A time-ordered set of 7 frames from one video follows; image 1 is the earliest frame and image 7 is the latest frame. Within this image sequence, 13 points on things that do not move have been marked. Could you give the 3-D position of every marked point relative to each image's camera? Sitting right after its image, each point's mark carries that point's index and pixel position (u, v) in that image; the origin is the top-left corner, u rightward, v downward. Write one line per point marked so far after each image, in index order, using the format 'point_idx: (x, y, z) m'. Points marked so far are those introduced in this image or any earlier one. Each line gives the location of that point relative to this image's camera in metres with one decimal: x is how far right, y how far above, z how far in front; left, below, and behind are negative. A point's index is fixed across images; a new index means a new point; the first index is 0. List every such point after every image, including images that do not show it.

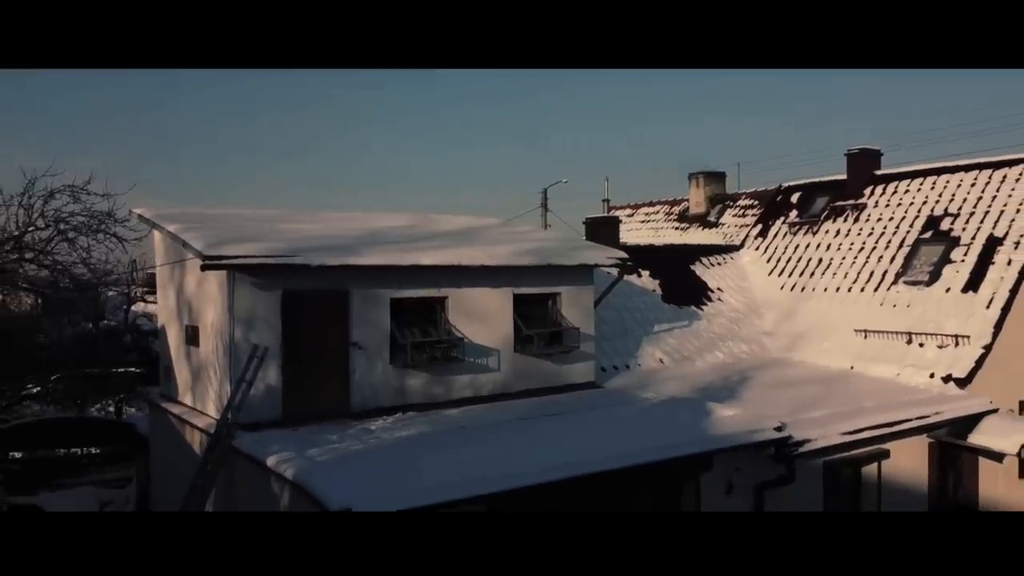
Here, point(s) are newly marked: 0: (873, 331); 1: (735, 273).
0: (+4.8, -0.6, +10.4) m
1: (+3.7, +0.3, +12.8) m
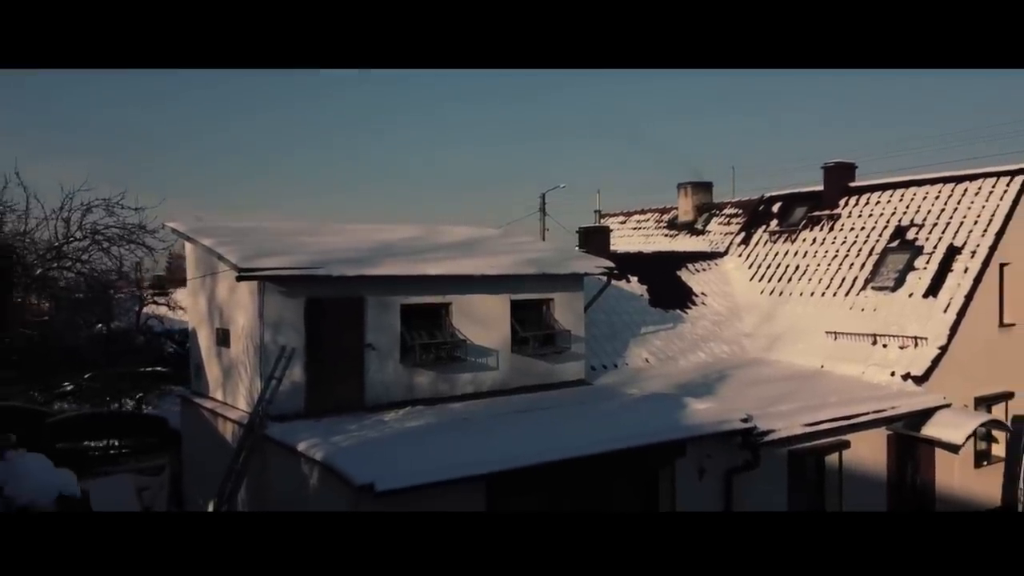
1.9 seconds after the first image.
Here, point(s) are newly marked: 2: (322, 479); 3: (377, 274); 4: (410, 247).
0: (+4.8, -0.6, +11.3) m
1: (+3.6, +0.2, +13.7) m
2: (-1.5, -1.6, +6.4) m
3: (-1.4, +0.1, +7.8) m
4: (-1.2, +0.5, +9.1) m
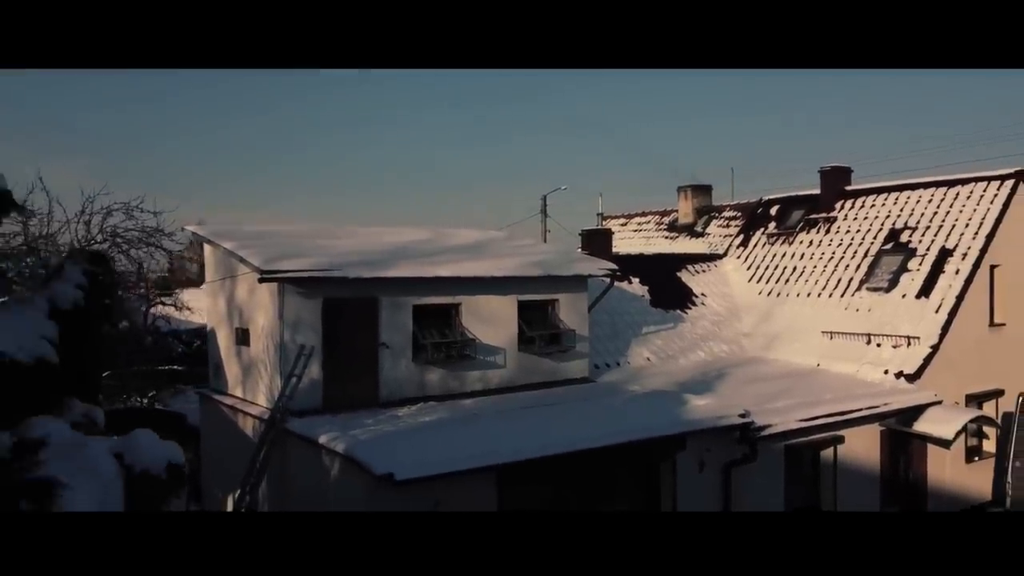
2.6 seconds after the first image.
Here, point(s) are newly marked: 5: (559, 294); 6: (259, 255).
0: (+4.8, -0.7, +11.7) m
1: (+3.7, +0.2, +14.1) m
2: (-1.5, -1.6, +6.8) m
3: (-1.3, +0.1, +8.2) m
4: (-1.1, +0.5, +9.5) m
5: (+0.6, -0.1, +9.8) m
6: (-2.6, +0.3, +8.0) m
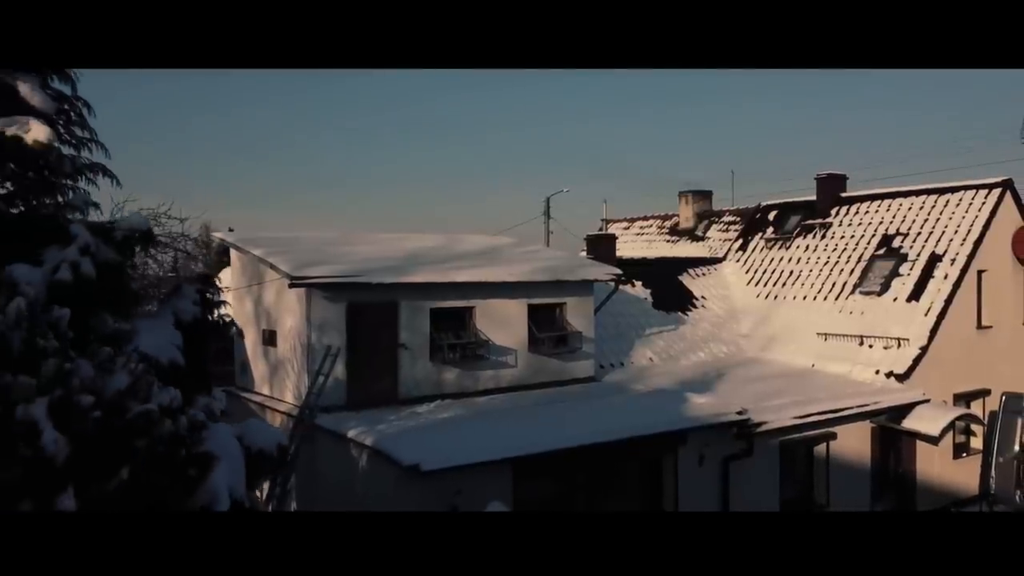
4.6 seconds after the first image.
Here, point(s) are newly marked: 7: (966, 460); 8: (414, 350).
0: (+5.0, -0.7, +12.2) m
1: (+3.8, +0.1, +14.6) m
2: (-1.3, -1.6, +7.3) m
3: (-1.1, +0.1, +8.7) m
4: (-1.0, +0.4, +10.0) m
5: (+0.7, -0.1, +10.3) m
6: (-2.5, +0.3, +8.6) m
7: (+6.4, -2.4, +11.0) m
8: (-1.1, -0.7, +8.9) m
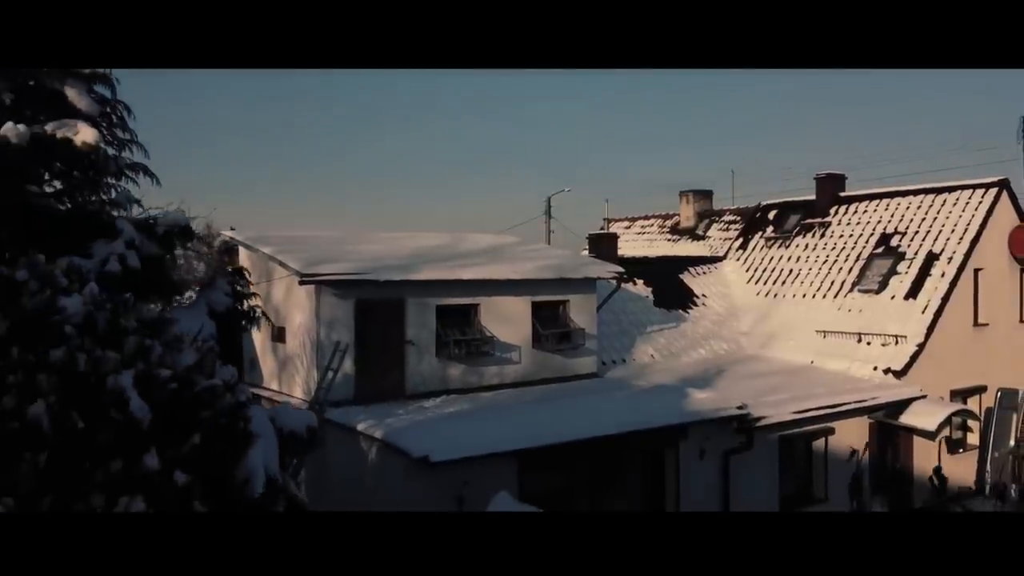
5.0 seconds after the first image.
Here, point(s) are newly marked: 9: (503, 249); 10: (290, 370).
0: (+5.0, -0.7, +12.4) m
1: (+3.9, +0.1, +14.8) m
2: (-1.3, -1.6, +7.5) m
3: (-1.1, +0.1, +8.9) m
4: (-0.9, +0.4, +10.2) m
5: (+0.8, -0.1, +10.5) m
6: (-2.4, +0.3, +8.8) m
7: (+6.4, -2.4, +11.2) m
8: (-1.1, -0.7, +9.1) m
9: (-0.1, +0.6, +11.2) m
10: (-2.6, -1.0, +9.2) m
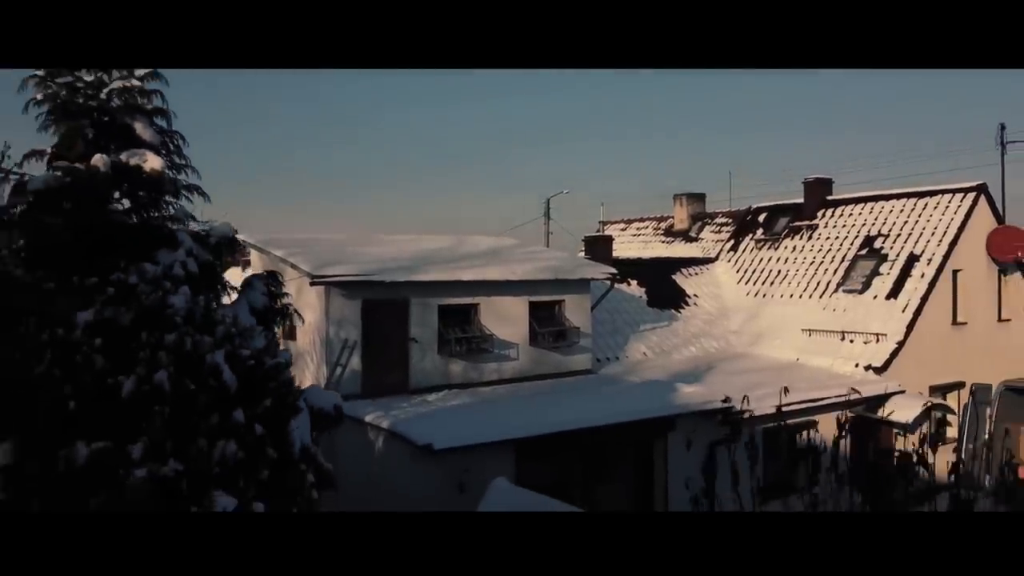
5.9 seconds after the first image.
0: (+5.0, -0.7, +12.9) m
1: (+3.9, +0.1, +15.3) m
2: (-1.3, -1.6, +8.1) m
3: (-1.1, +0.1, +9.5) m
4: (-0.9, +0.4, +10.7) m
5: (+0.8, -0.1, +11.0) m
6: (-2.4, +0.3, +9.3) m
7: (+6.4, -2.4, +11.7) m
8: (-1.1, -0.7, +9.6) m
9: (-0.2, +0.6, +11.8) m
10: (-2.6, -1.0, +9.7) m
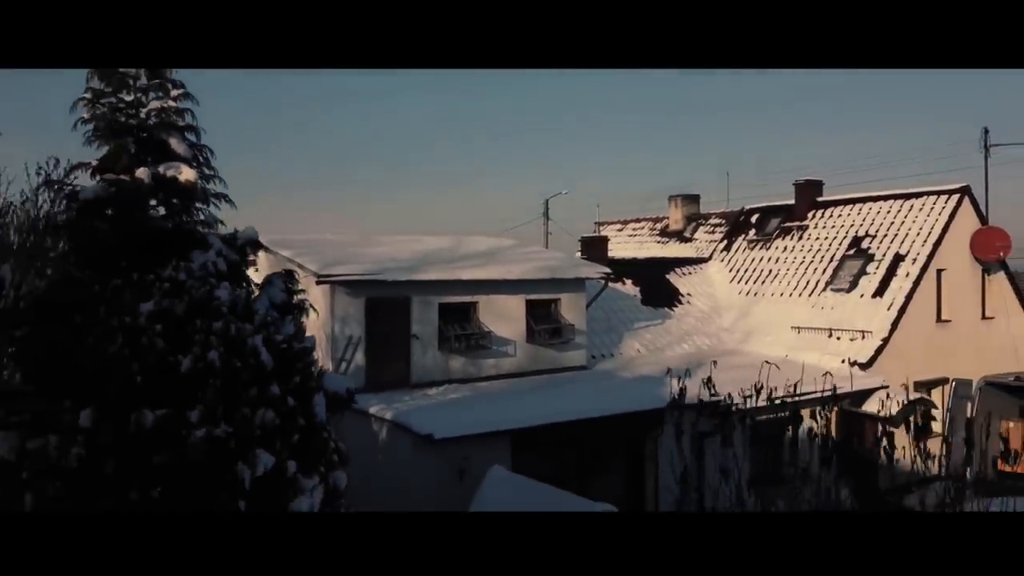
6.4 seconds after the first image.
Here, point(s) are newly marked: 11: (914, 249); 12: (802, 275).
0: (+5.0, -0.7, +13.3) m
1: (+3.8, +0.2, +15.7) m
2: (-1.3, -1.6, +8.5) m
3: (-1.1, +0.1, +9.9) m
4: (-1.0, +0.4, +11.1) m
5: (+0.7, -0.1, +11.4) m
6: (-2.5, +0.3, +9.7) m
7: (+6.4, -2.4, +12.1) m
8: (-1.1, -0.7, +10.1) m
9: (-0.2, +0.6, +12.2) m
10: (-2.7, -1.0, +10.1) m
11: (+6.7, +0.6, +13.1) m
12: (+5.3, +0.2, +14.3) m
